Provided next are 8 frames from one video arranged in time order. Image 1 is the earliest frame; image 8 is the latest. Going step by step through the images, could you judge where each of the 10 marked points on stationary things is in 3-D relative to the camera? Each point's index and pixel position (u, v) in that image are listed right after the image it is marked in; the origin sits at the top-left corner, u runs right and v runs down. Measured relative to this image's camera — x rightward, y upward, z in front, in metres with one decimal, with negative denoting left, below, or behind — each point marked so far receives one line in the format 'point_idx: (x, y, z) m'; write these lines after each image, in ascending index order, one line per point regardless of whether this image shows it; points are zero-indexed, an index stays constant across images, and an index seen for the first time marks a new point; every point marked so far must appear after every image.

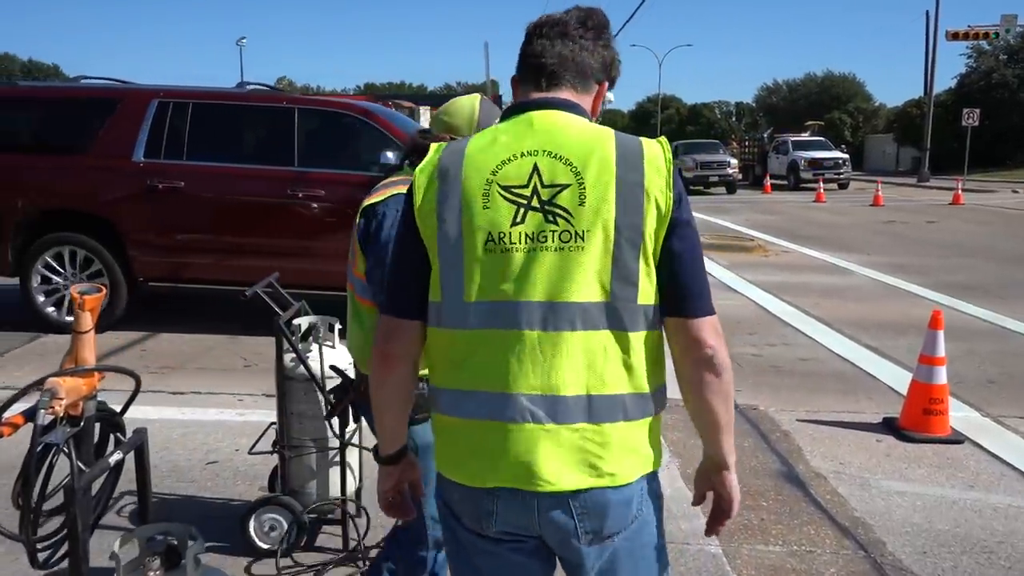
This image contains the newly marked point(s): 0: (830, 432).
0: (+2.0, -0.9, +5.2) m
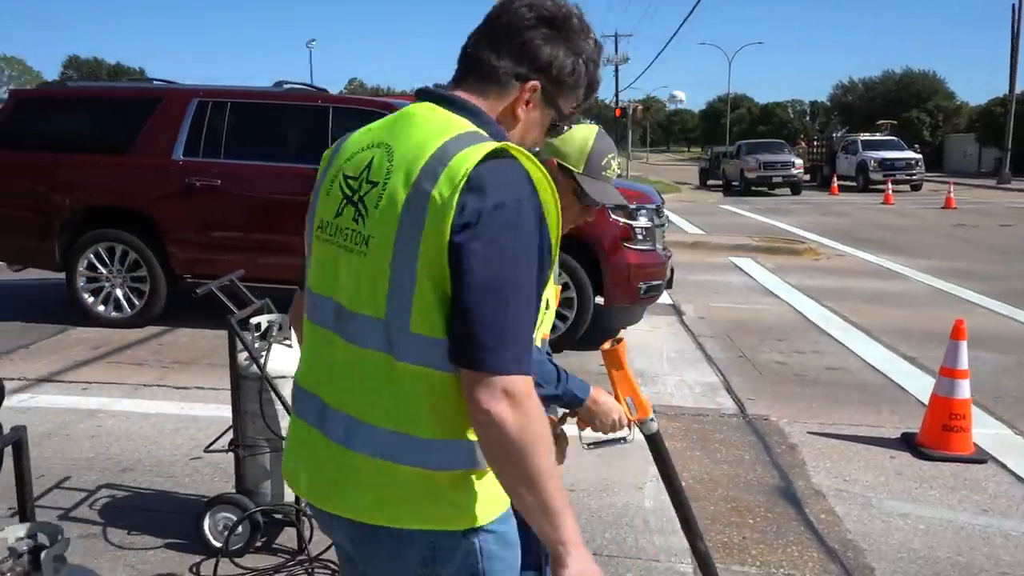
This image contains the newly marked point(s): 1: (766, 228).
0: (+1.9, -0.9, +4.9) m
1: (+5.0, +1.2, +16.3) m
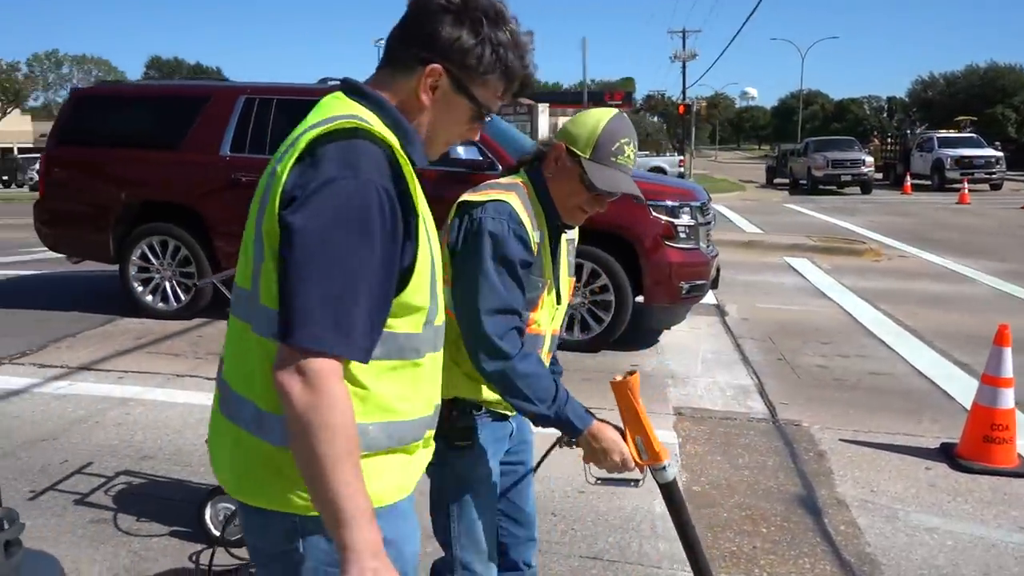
0: (+2.0, -0.9, +4.7) m
1: (+6.0, +1.1, +15.8) m
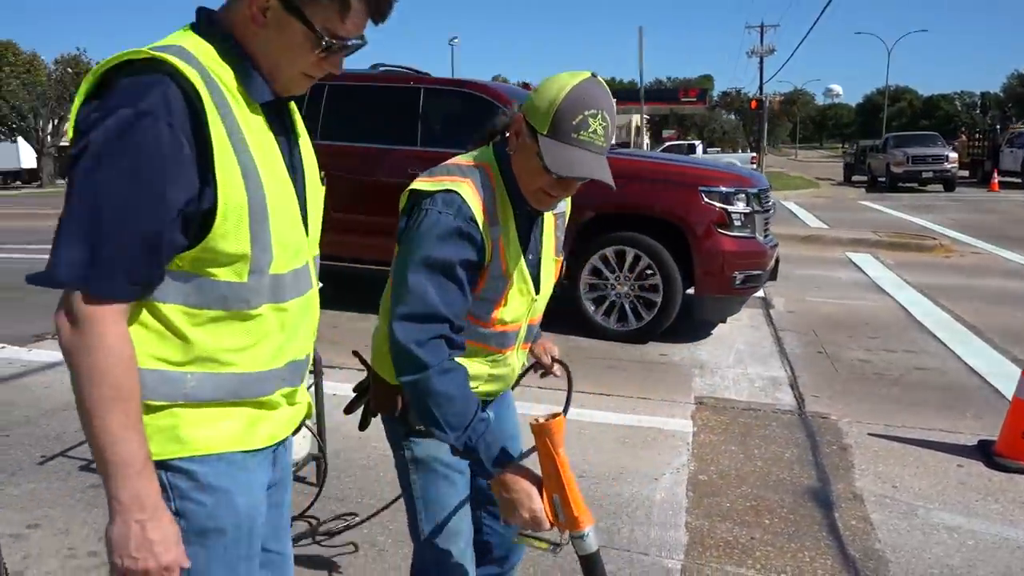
0: (+2.1, -0.9, +4.4) m
1: (+7.1, +1.2, +15.1) m
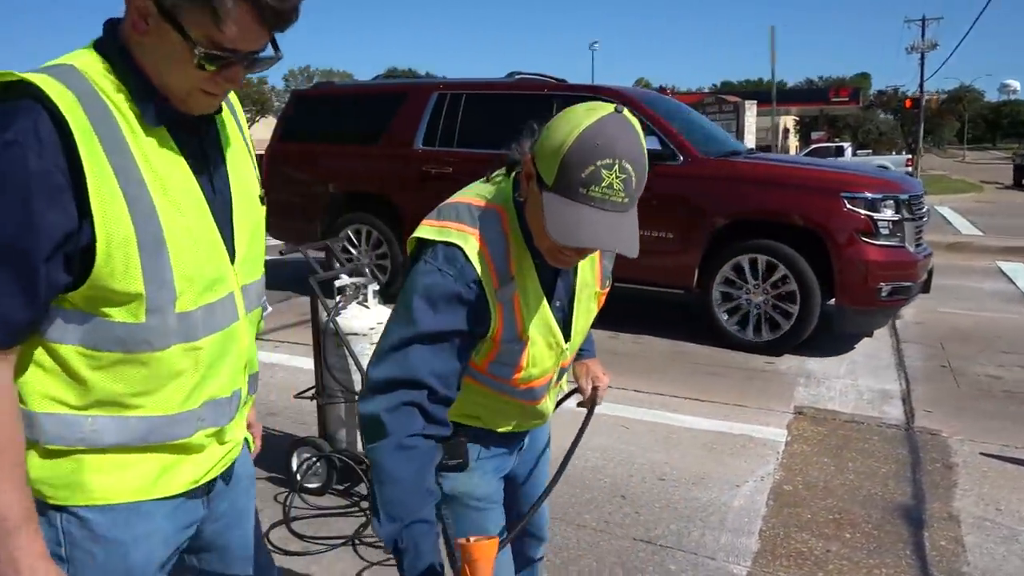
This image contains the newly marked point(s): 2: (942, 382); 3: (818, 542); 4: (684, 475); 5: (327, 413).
0: (+2.5, -0.9, +4.1) m
1: (+9.3, +0.9, +13.9) m
2: (+2.9, -0.6, +5.6) m
3: (+1.3, -1.0, +3.4) m
4: (+0.8, -0.9, +4.1) m
5: (-0.8, -0.6, +3.7) m
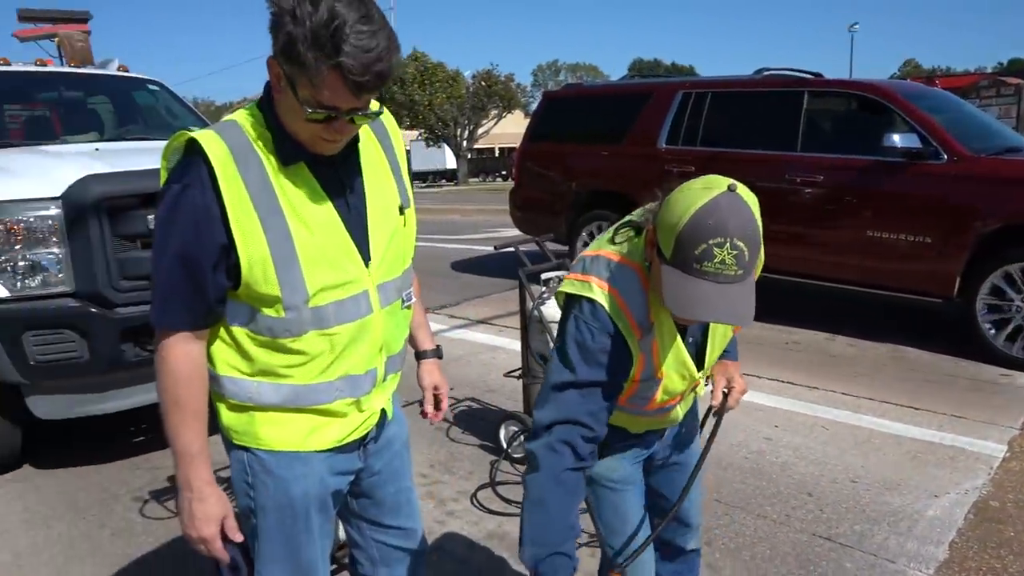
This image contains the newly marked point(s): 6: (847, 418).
0: (+3.4, -1.0, +3.6) m
1: (+12.7, +0.7, +11.0) m
2: (+4.2, -0.7, +4.9) m
3: (+2.0, -1.1, +3.3) m
4: (+1.8, -0.9, +4.0) m
5: (+0.1, -0.5, +4.2) m
6: (+1.9, -0.8, +4.8) m
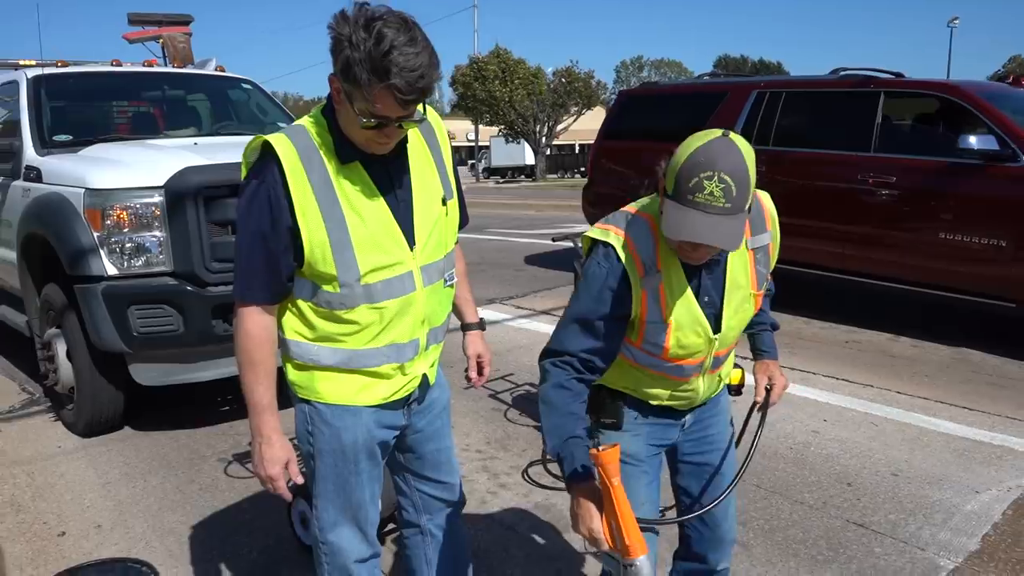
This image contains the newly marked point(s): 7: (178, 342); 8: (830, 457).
0: (+3.6, -1.0, +3.6) m
1: (+13.6, +0.4, +10.0) m
2: (+4.5, -0.8, +4.8) m
3: (+2.2, -1.1, +3.4) m
4: (+2.0, -0.9, +4.1) m
5: (+0.4, -0.5, +4.4) m
6: (+2.3, -0.7, +4.9) m
7: (-1.7, -0.3, +4.2) m
8: (+1.6, -0.9, +4.3) m
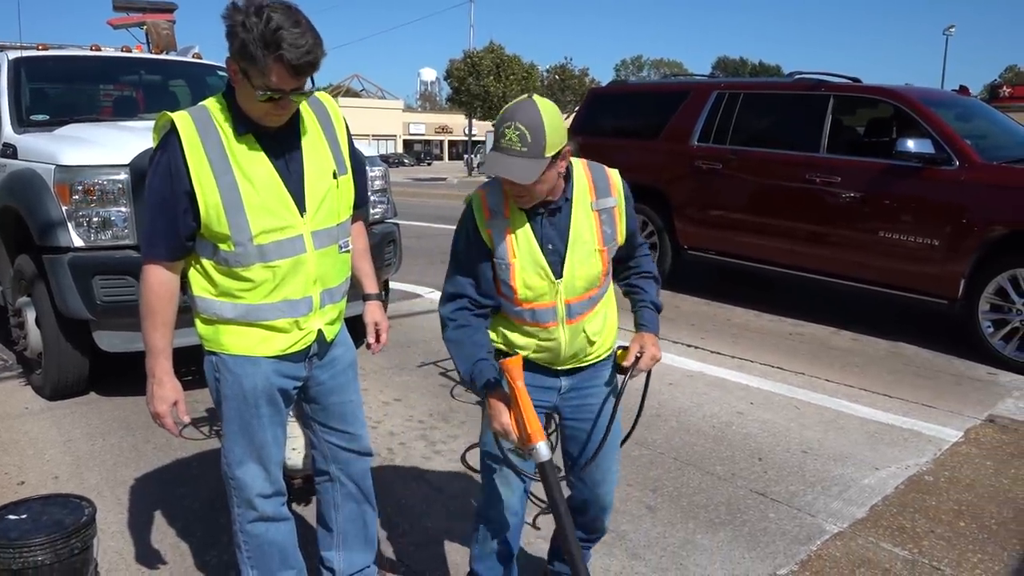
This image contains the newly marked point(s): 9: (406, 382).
0: (+3.3, -1.0, +3.9) m
1: (+13.3, +0.2, +10.4) m
2: (+4.2, -0.8, +5.1) m
3: (+1.8, -1.0, +3.7) m
4: (+1.7, -0.9, +4.4) m
5: (+0.1, -0.4, +4.7) m
6: (+1.9, -0.7, +5.2) m
7: (-2.0, -0.1, +4.5) m
8: (+1.3, -0.8, +4.6) m
9: (-0.7, -0.6, +5.4) m
